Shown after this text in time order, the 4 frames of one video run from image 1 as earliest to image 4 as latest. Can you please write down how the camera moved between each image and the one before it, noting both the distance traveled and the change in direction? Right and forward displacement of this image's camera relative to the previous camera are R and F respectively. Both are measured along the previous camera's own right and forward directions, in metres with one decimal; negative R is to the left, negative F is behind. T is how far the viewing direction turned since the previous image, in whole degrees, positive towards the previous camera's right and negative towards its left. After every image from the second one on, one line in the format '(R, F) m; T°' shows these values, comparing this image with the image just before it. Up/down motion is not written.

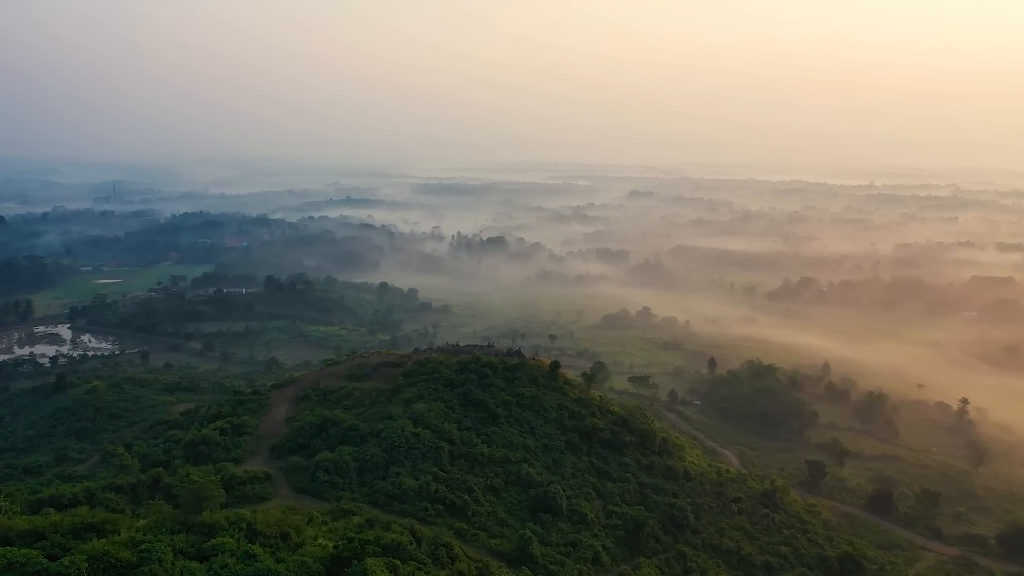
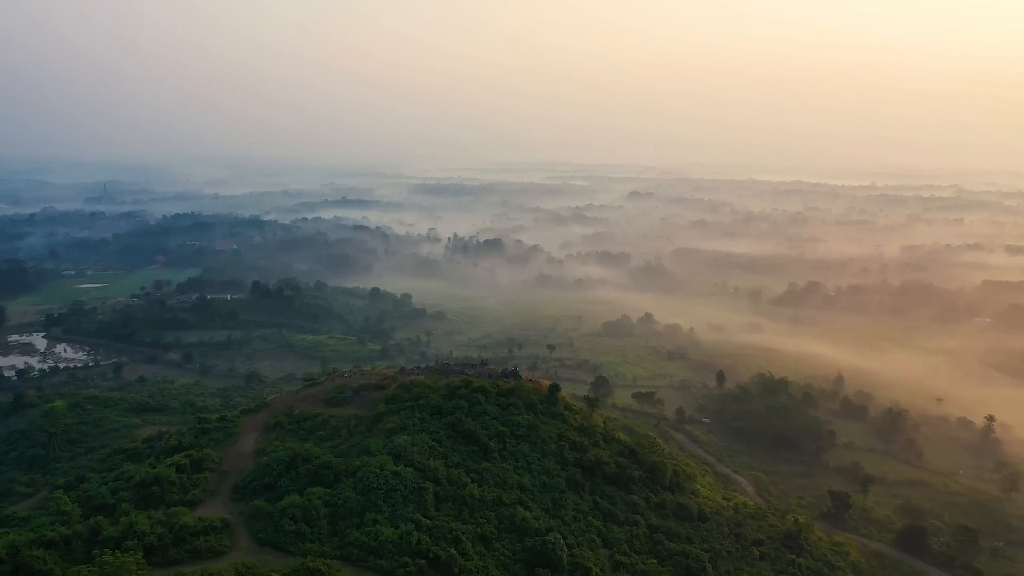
(+0.2, +3.3) m; 0°
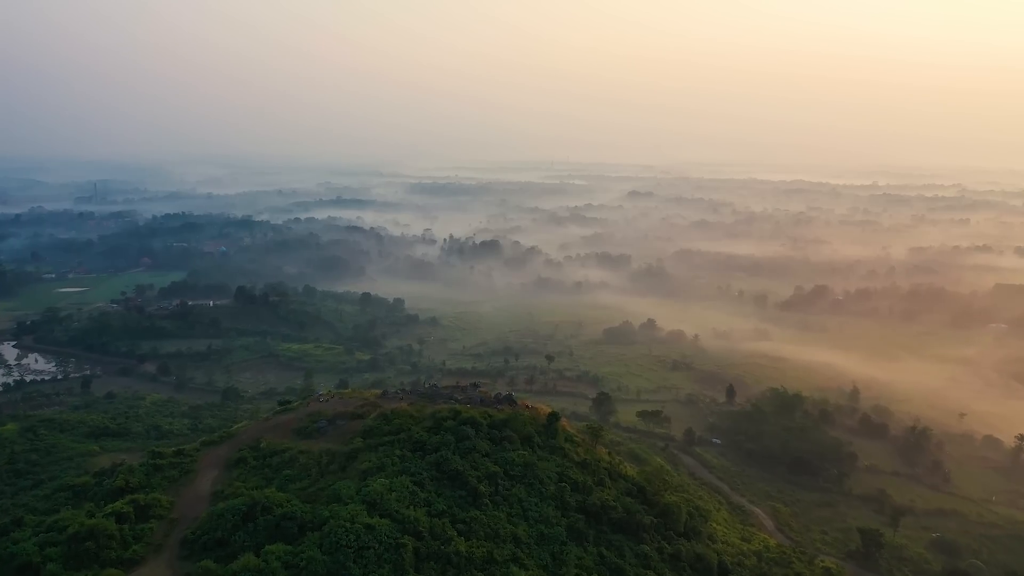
(+0.2, +3.5) m; 0°
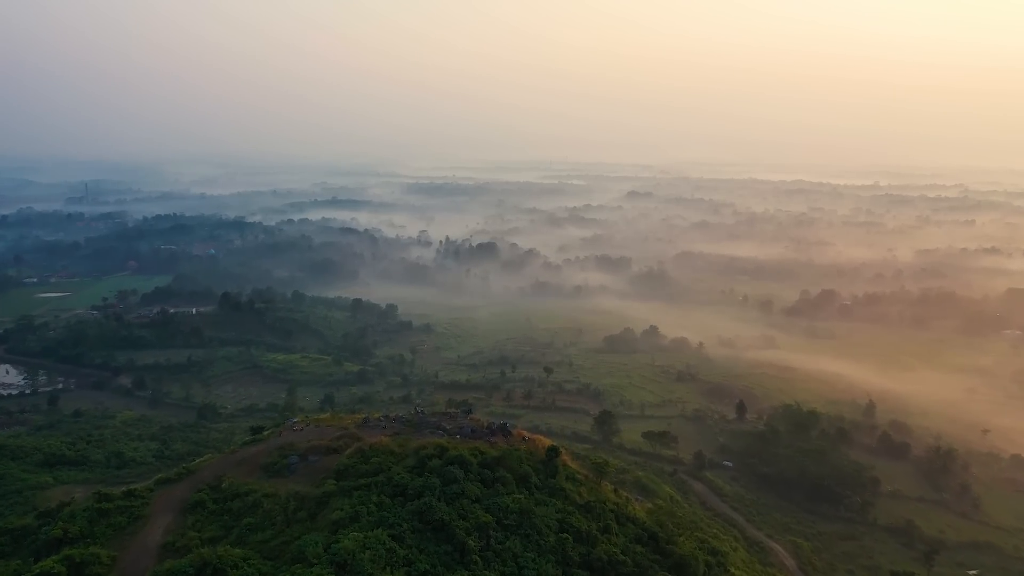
(+0.2, +3.2) m; 0°
